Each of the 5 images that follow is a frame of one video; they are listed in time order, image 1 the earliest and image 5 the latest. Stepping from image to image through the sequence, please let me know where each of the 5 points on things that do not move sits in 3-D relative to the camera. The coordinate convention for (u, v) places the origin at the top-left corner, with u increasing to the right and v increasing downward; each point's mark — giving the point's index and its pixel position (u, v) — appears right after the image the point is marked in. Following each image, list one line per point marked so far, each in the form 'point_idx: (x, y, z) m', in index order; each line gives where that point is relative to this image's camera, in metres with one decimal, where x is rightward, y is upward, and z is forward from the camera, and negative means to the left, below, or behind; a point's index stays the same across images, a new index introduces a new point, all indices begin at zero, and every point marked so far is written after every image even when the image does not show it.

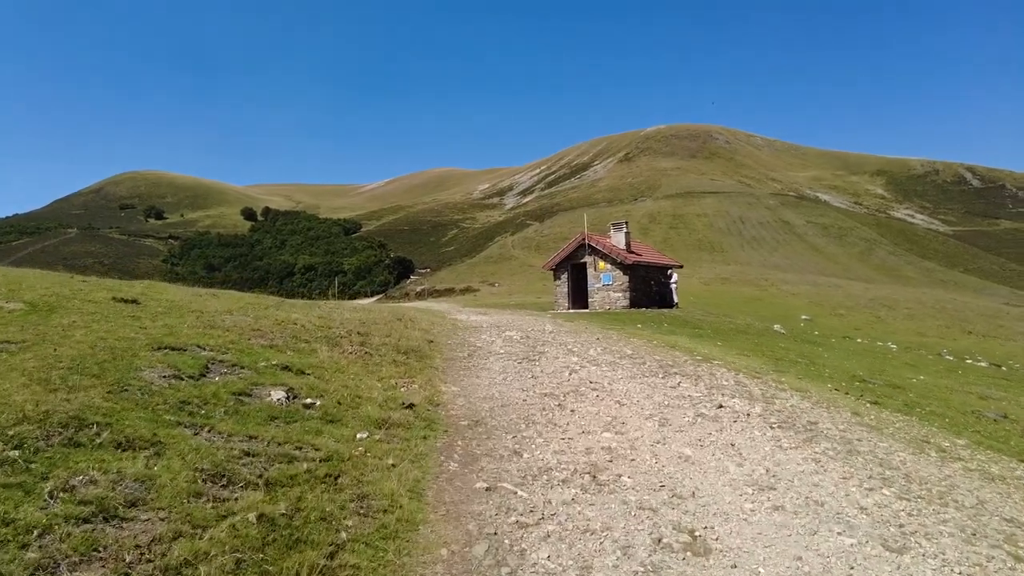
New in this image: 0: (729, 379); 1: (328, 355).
0: (+5.7, -2.4, +17.0) m
1: (-4.3, -1.6, +15.1) m
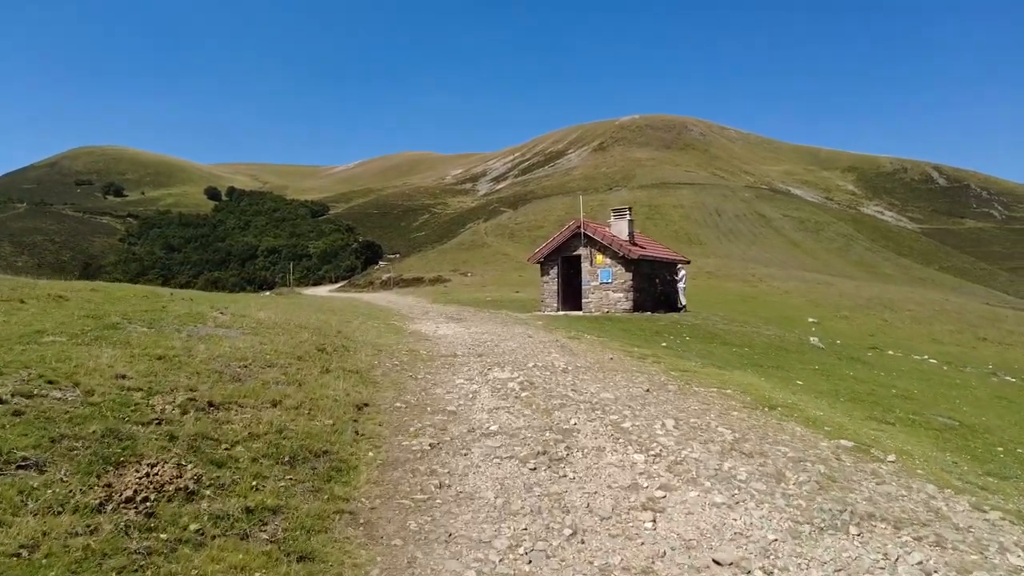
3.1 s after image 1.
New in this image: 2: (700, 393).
0: (+5.9, -3.0, +7.8) m
1: (-4.0, -2.1, +5.4) m
2: (+4.4, -2.5, +15.2) m
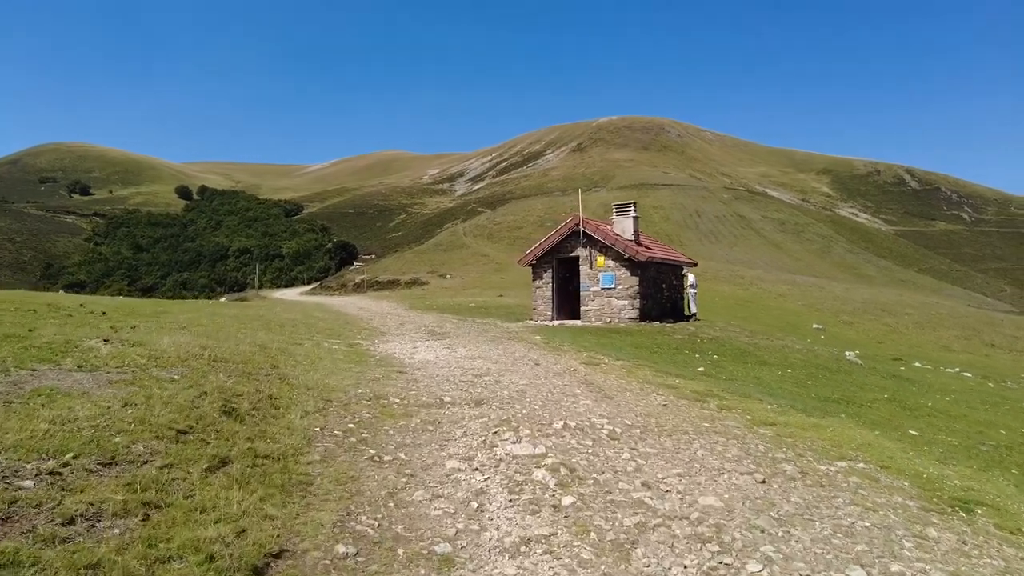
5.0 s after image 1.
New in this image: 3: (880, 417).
0: (+6.5, -3.4, +2.1) m
1: (-3.3, -2.4, -0.6) m
2: (+4.7, -2.8, +9.4) m
3: (+9.5, -3.3, +17.1) m
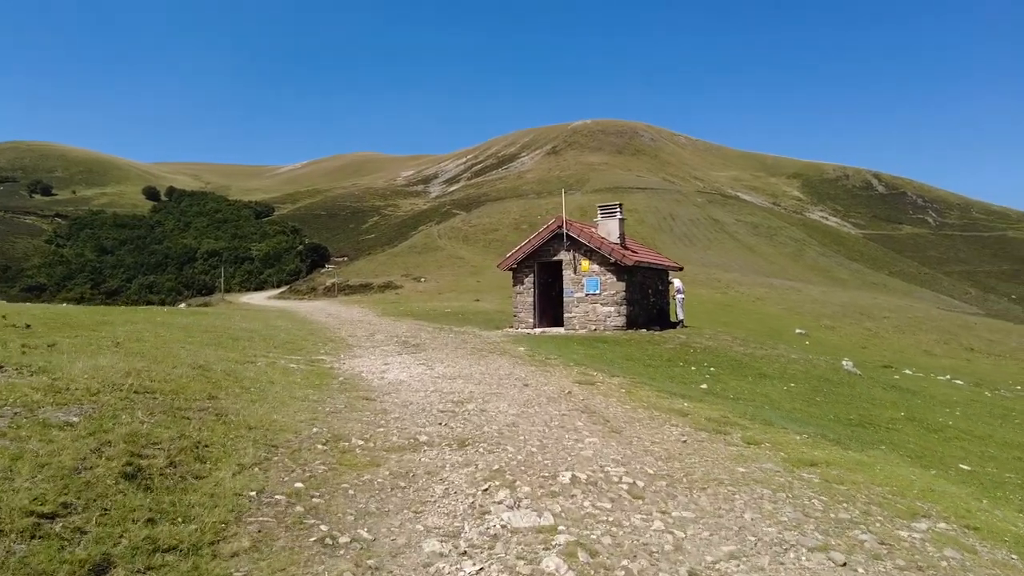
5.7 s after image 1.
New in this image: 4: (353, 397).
0: (+6.8, -3.6, 0.0) m
1: (-2.9, -2.6, -3.1) m
2: (+4.7, -3.0, +7.2) m
3: (+9.2, -3.6, +15.1) m
4: (-3.4, -2.3, +14.3) m
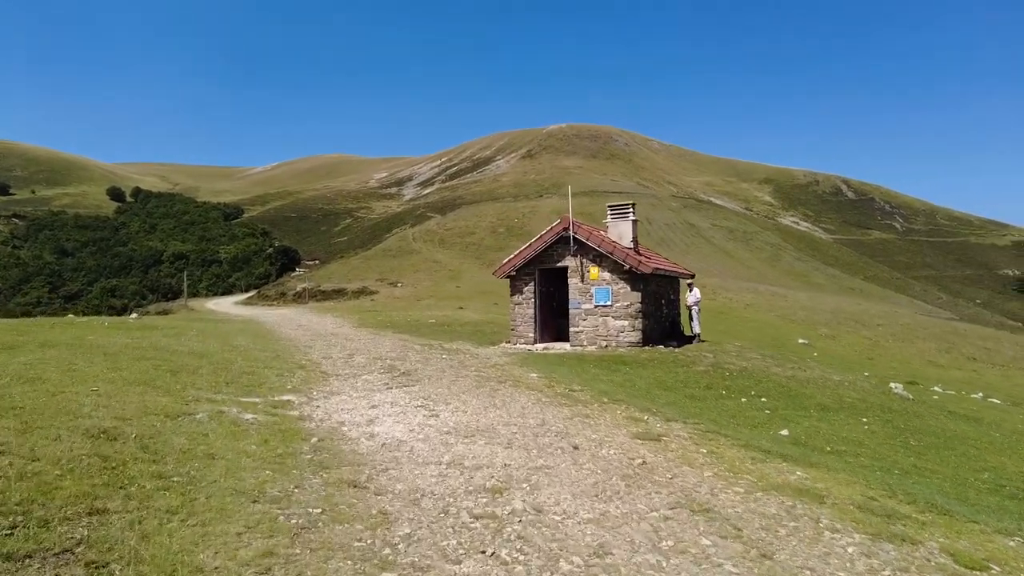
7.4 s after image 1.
0: (+8.3, -3.9, -4.5) m
1: (-1.2, -2.9, -8.0) m
2: (+5.9, -3.4, +2.7) m
3: (+10.1, -4.0, +10.7) m
4: (-2.5, -2.7, +9.3) m
